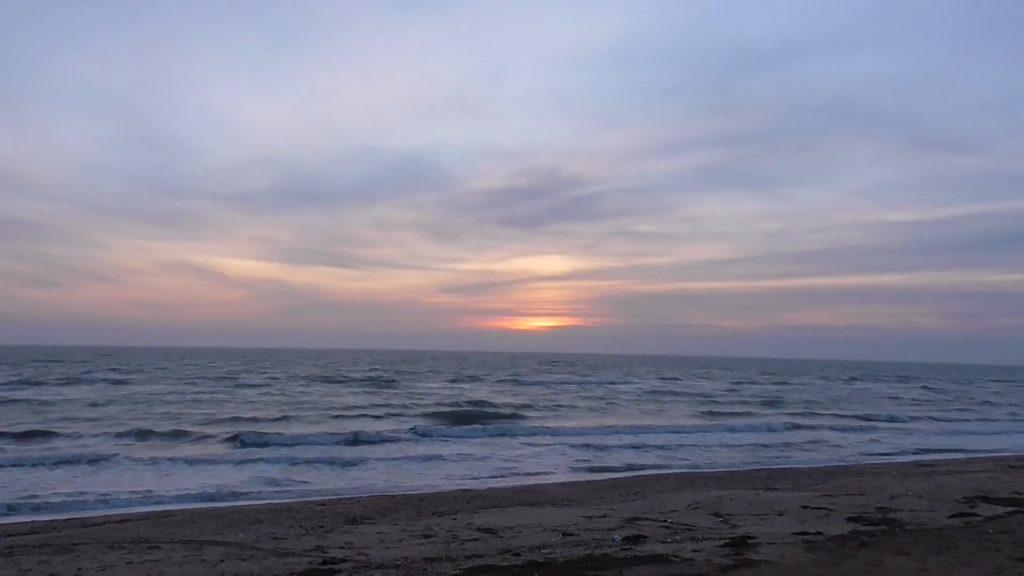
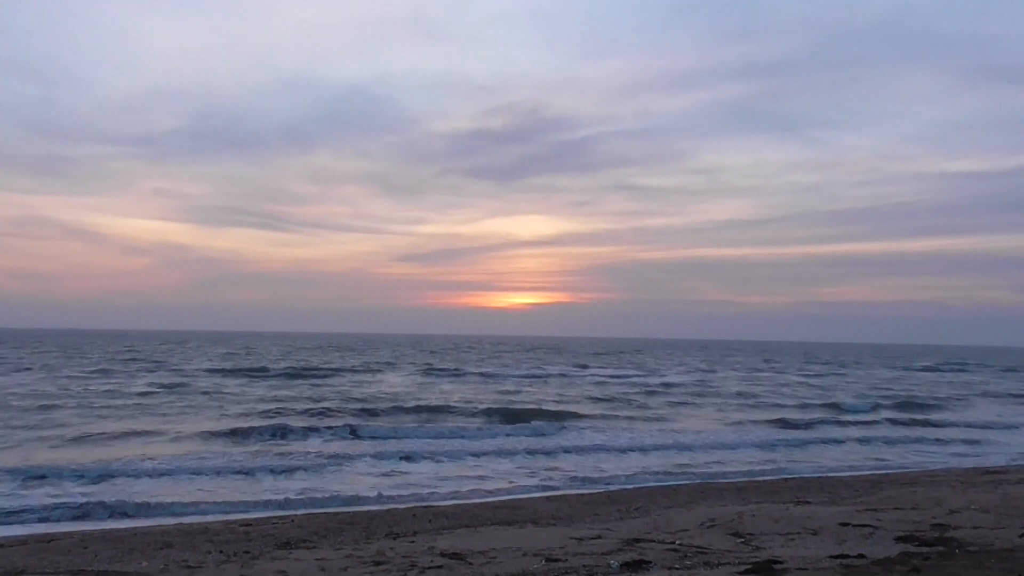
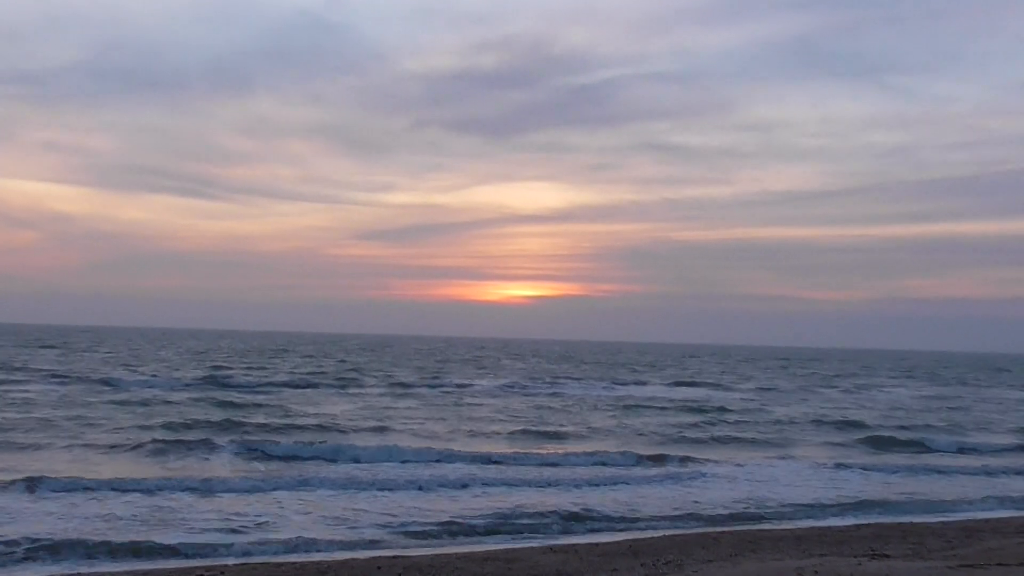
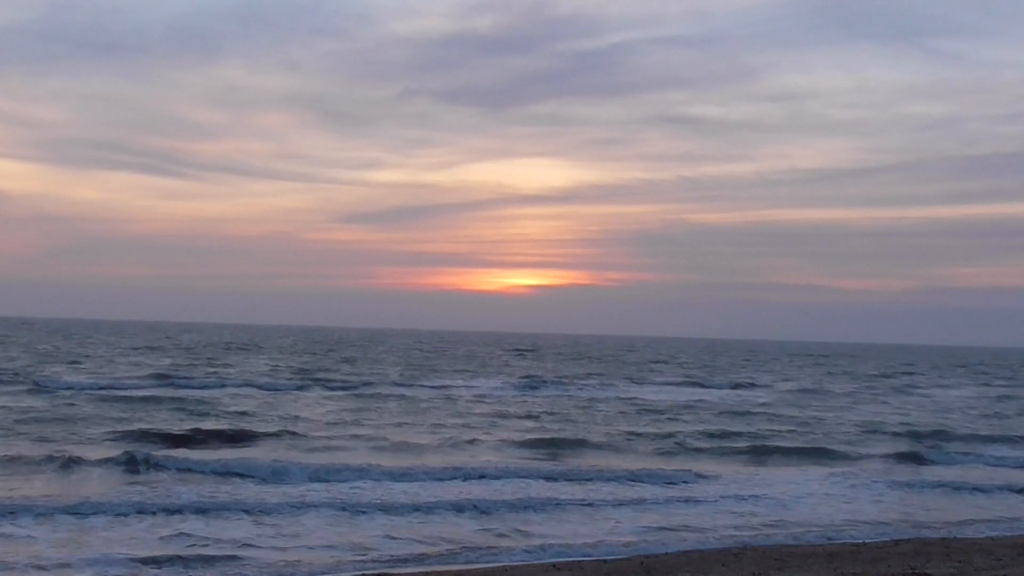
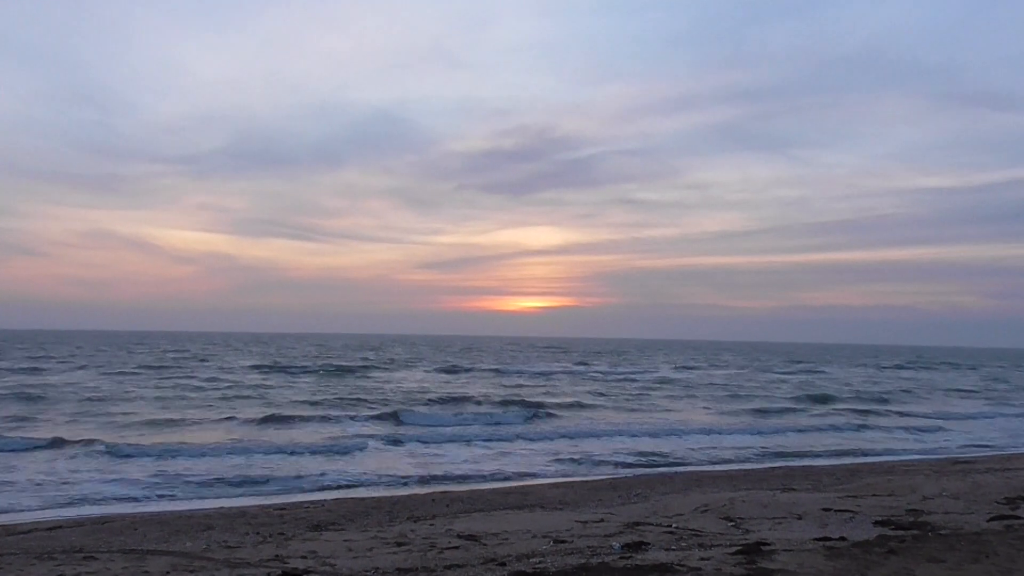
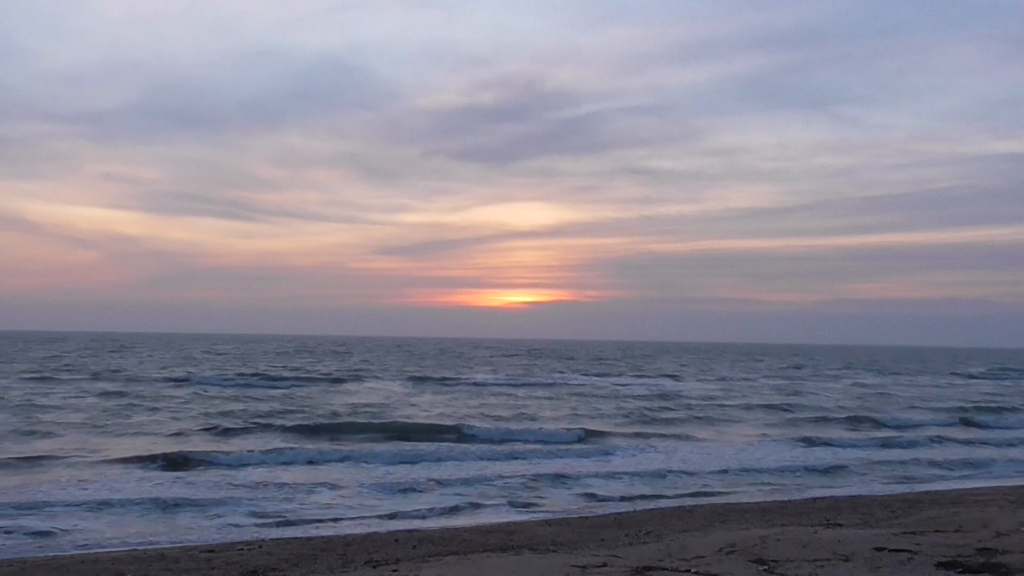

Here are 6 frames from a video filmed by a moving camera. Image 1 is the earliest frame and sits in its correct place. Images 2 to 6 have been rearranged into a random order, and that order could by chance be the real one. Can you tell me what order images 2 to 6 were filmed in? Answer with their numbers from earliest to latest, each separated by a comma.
5, 2, 6, 3, 4
